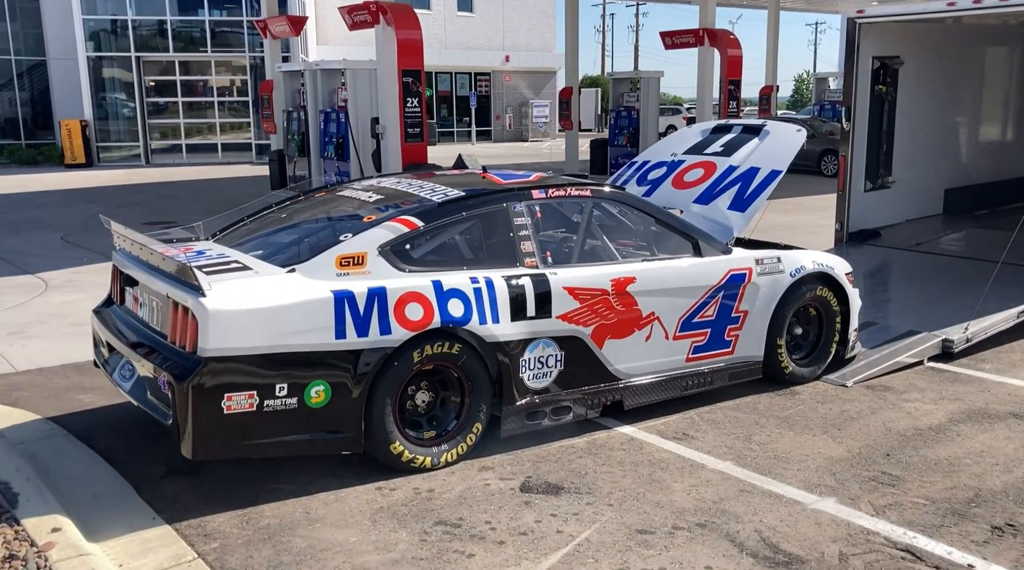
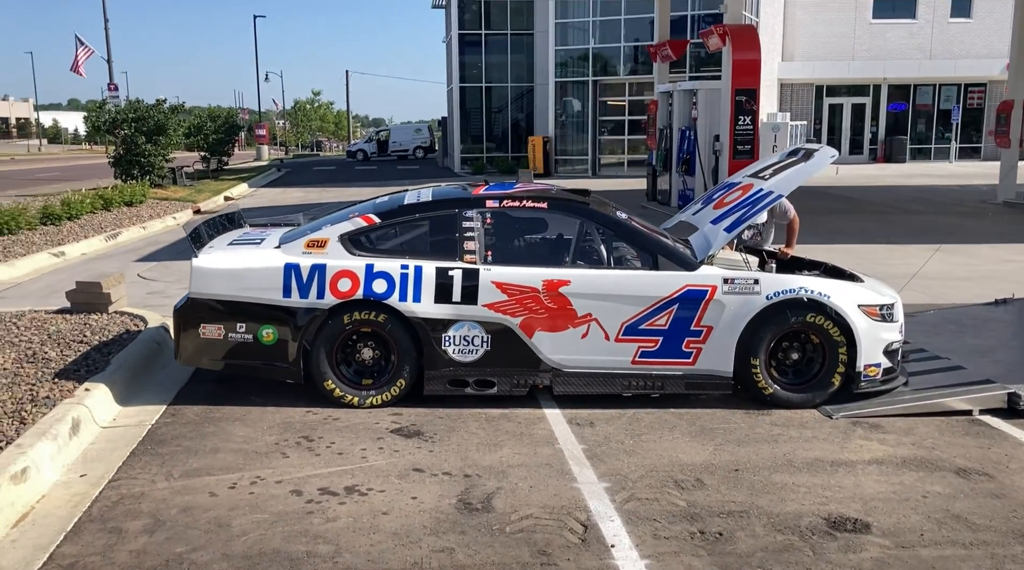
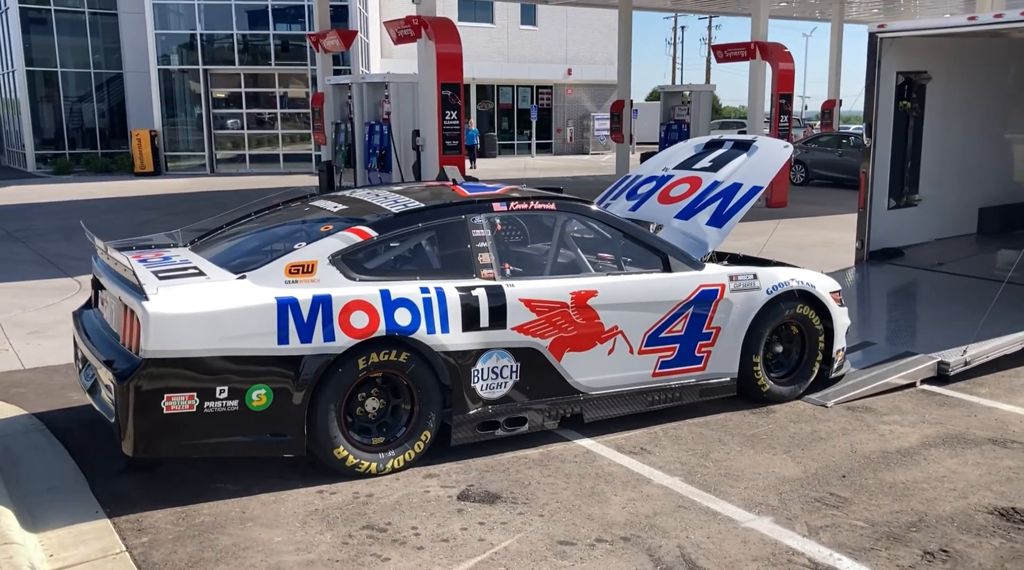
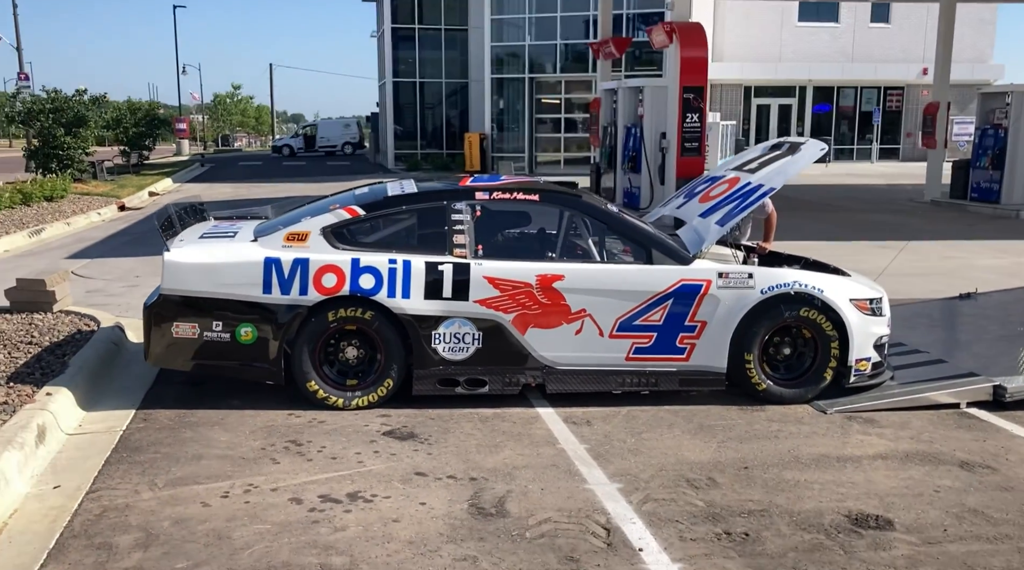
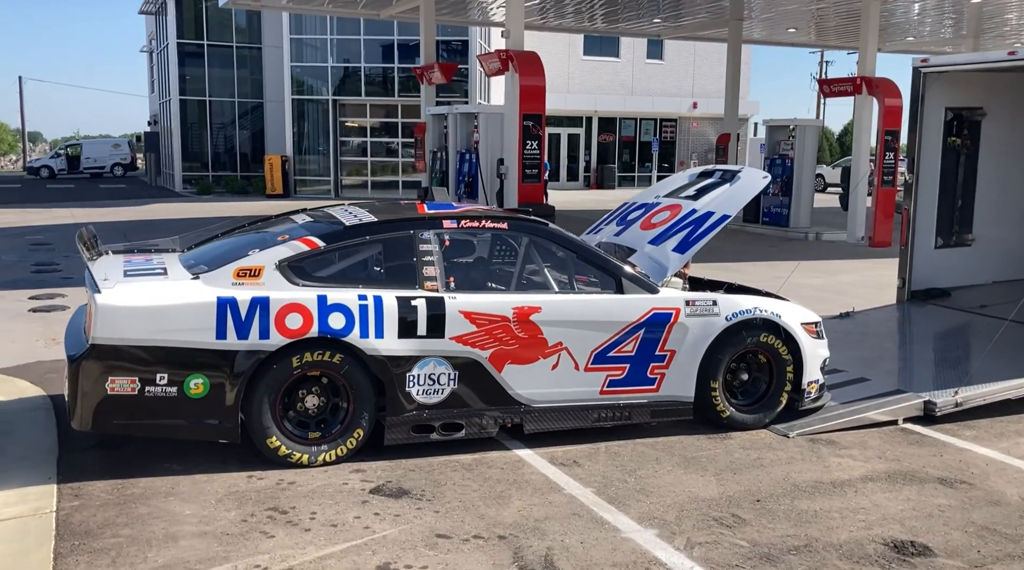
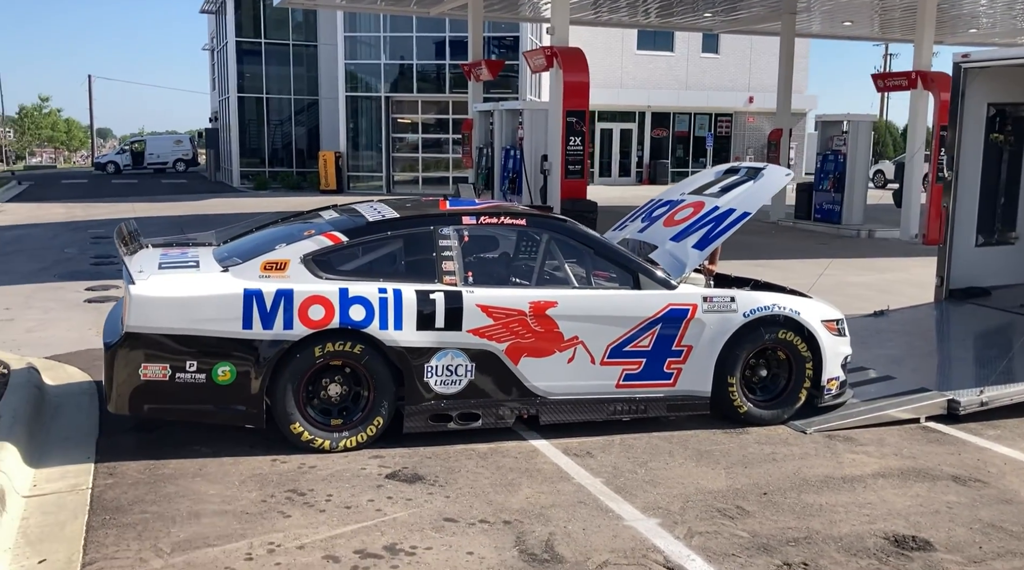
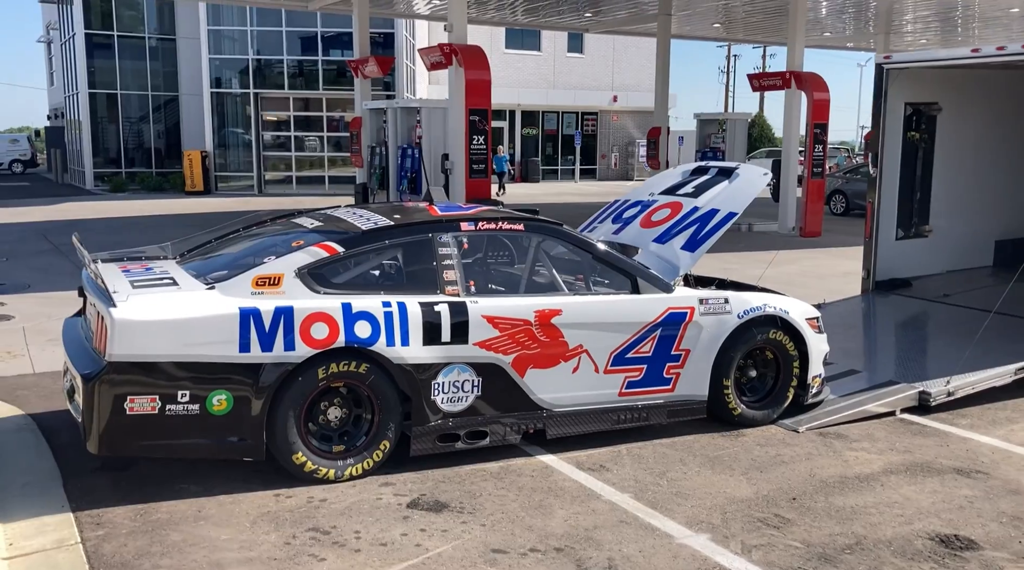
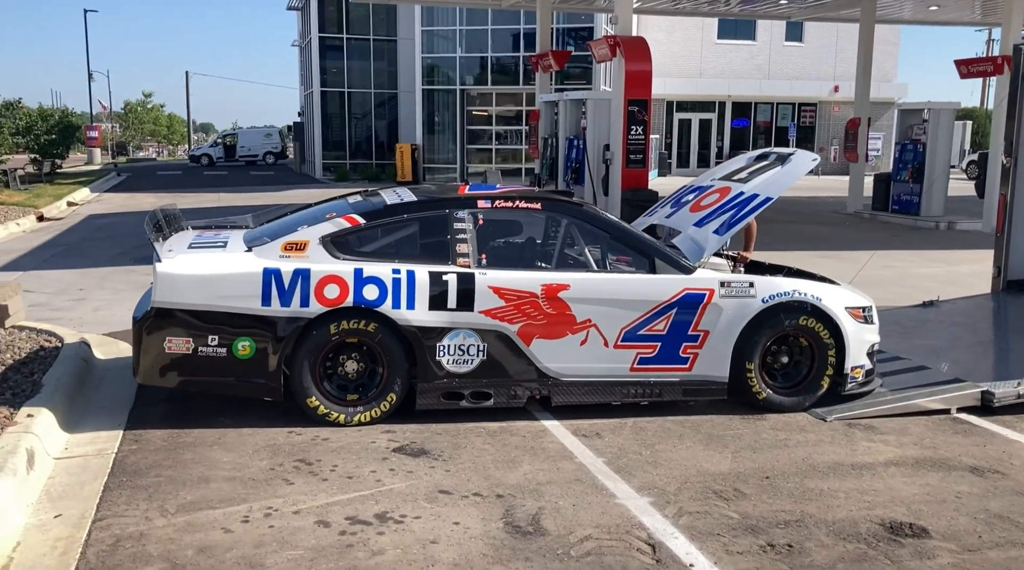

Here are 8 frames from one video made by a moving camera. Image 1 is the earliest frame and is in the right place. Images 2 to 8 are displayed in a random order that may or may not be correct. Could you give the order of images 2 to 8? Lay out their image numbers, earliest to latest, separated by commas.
3, 7, 5, 6, 8, 4, 2
